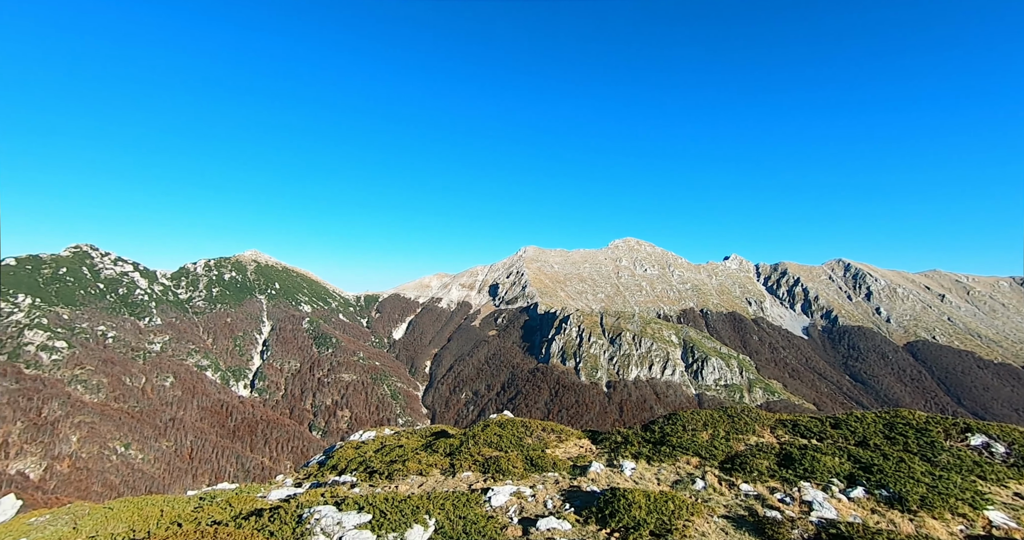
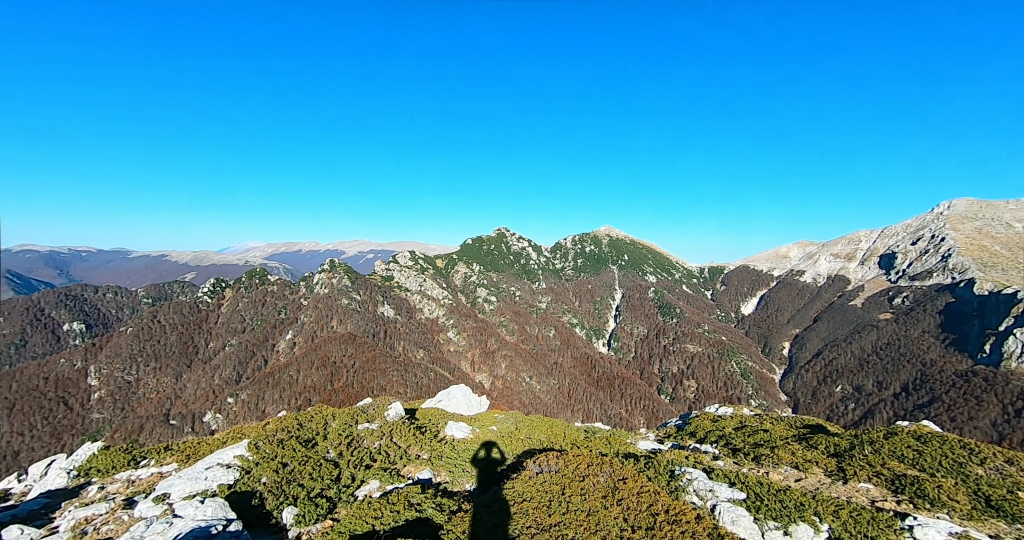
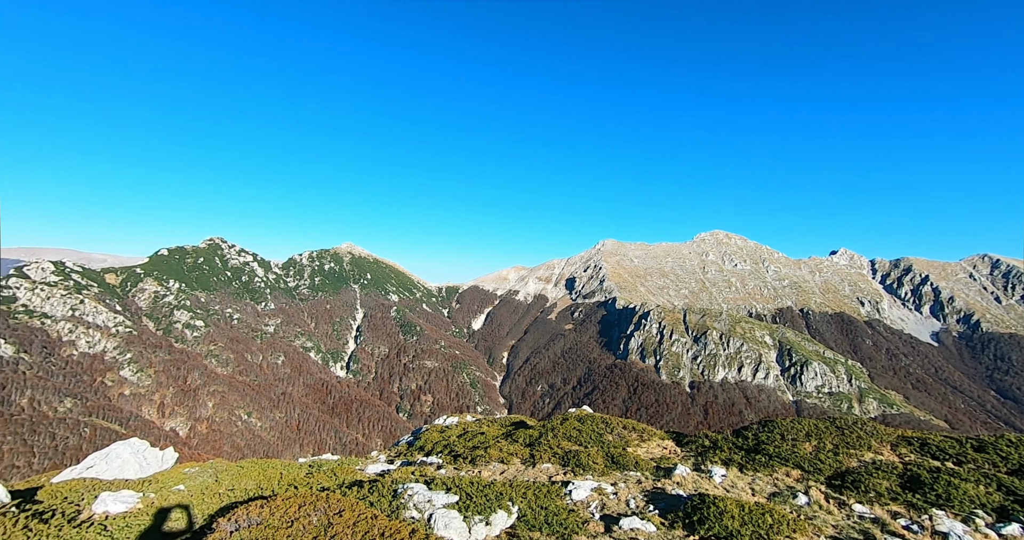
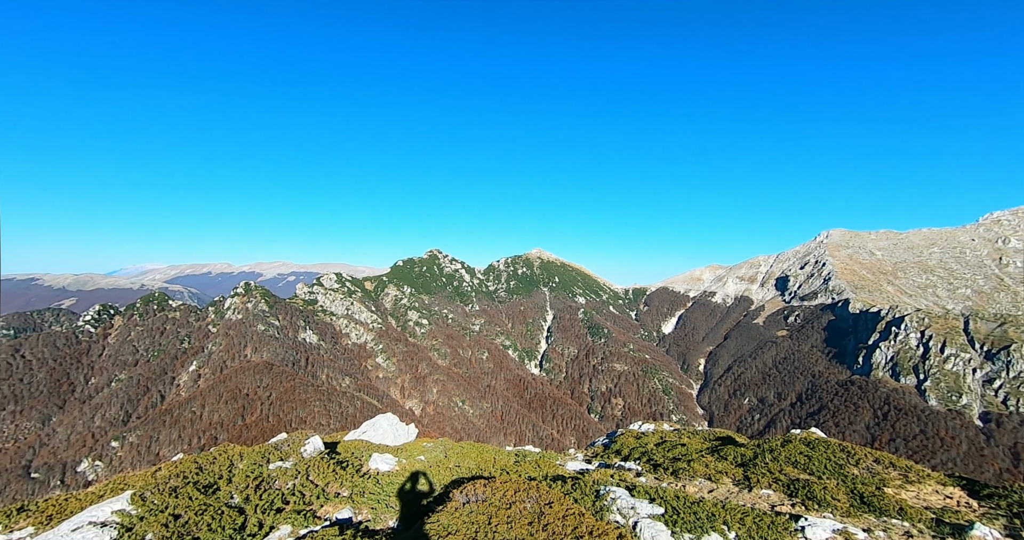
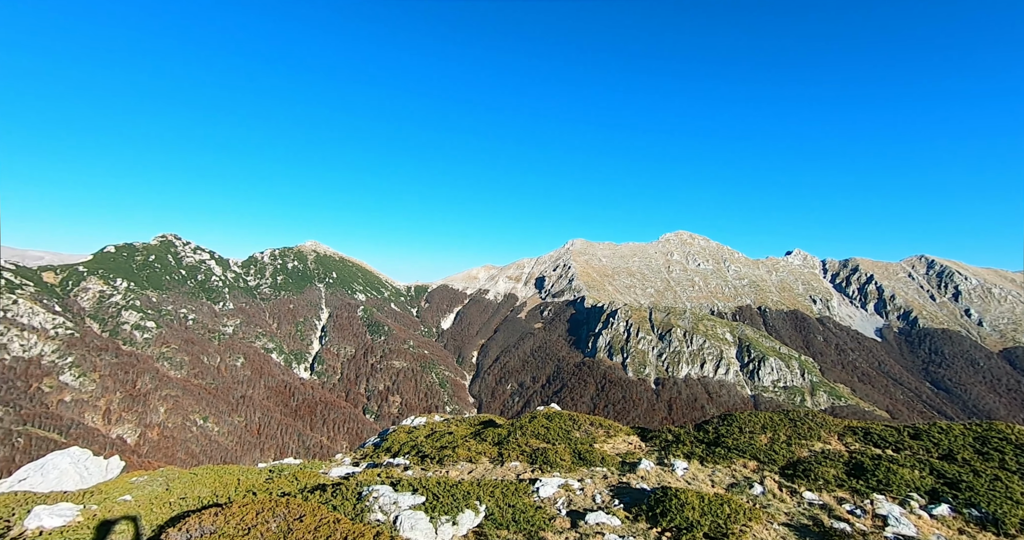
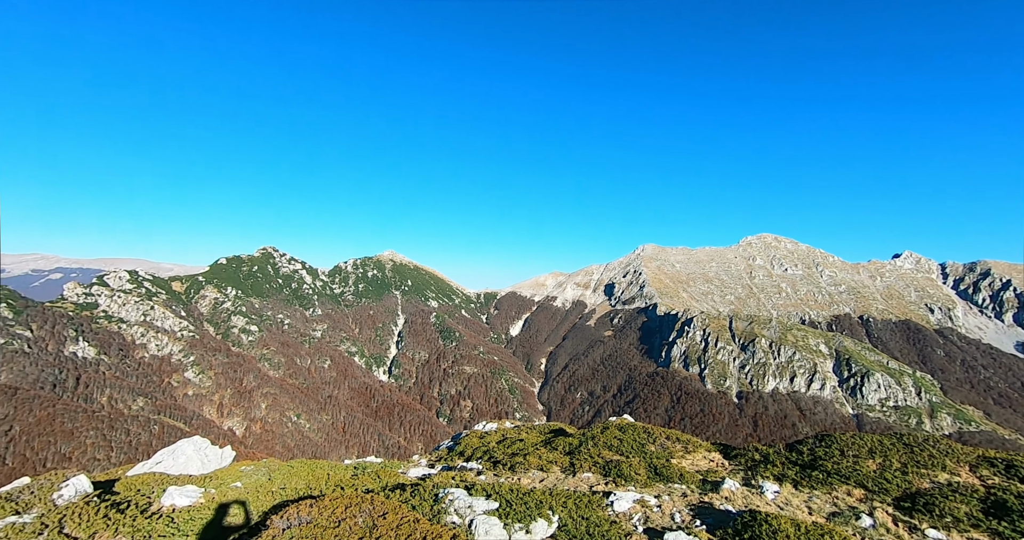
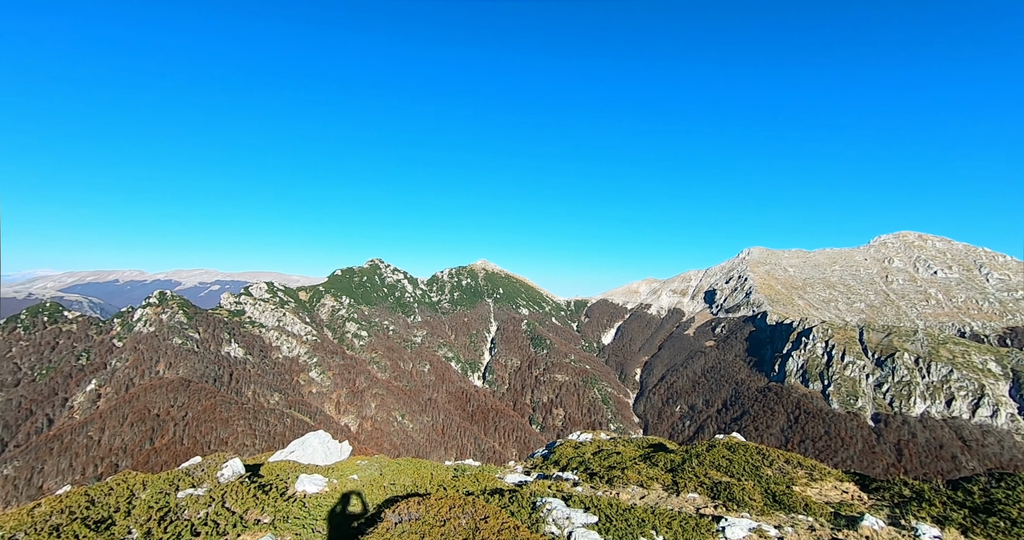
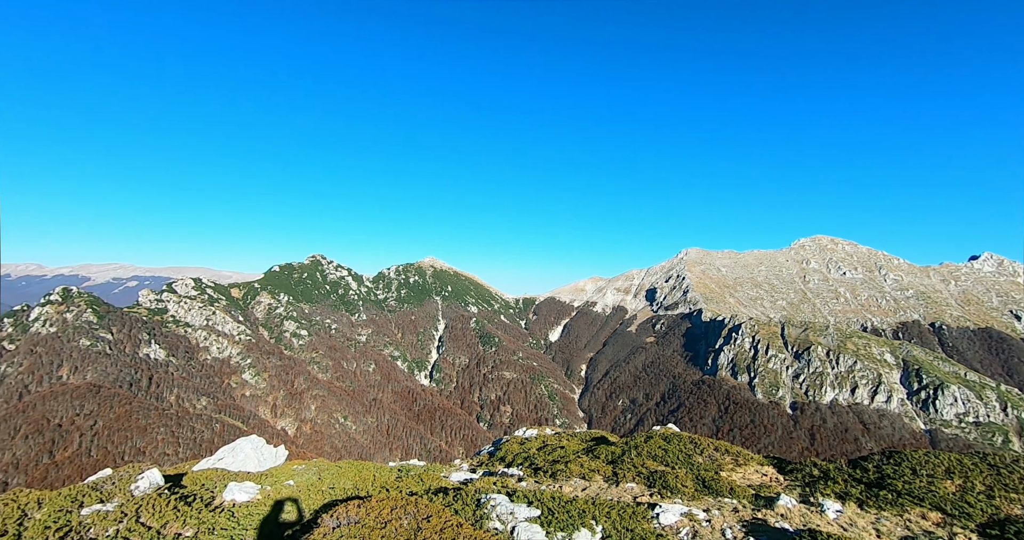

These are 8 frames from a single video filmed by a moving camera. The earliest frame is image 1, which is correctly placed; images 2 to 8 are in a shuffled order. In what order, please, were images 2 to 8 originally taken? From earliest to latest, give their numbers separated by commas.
5, 3, 6, 8, 7, 4, 2
